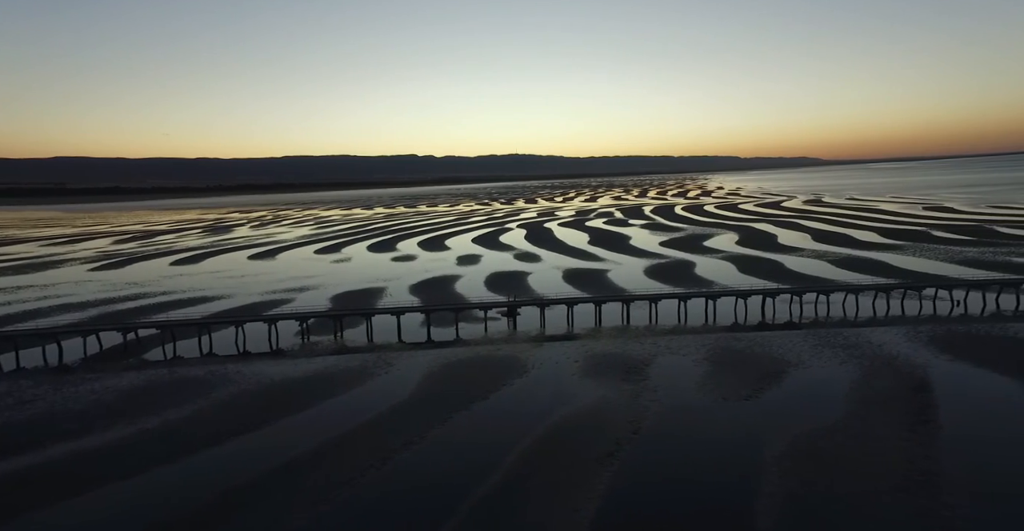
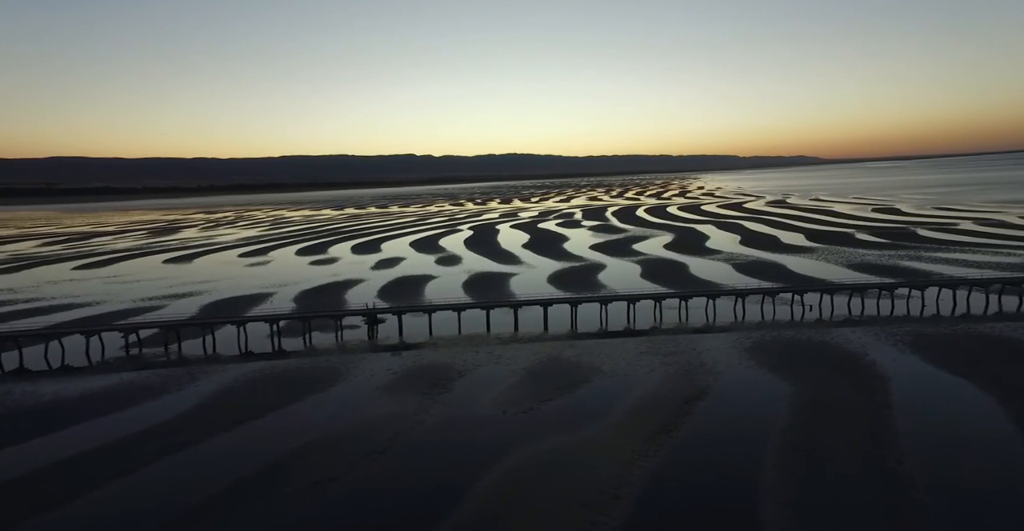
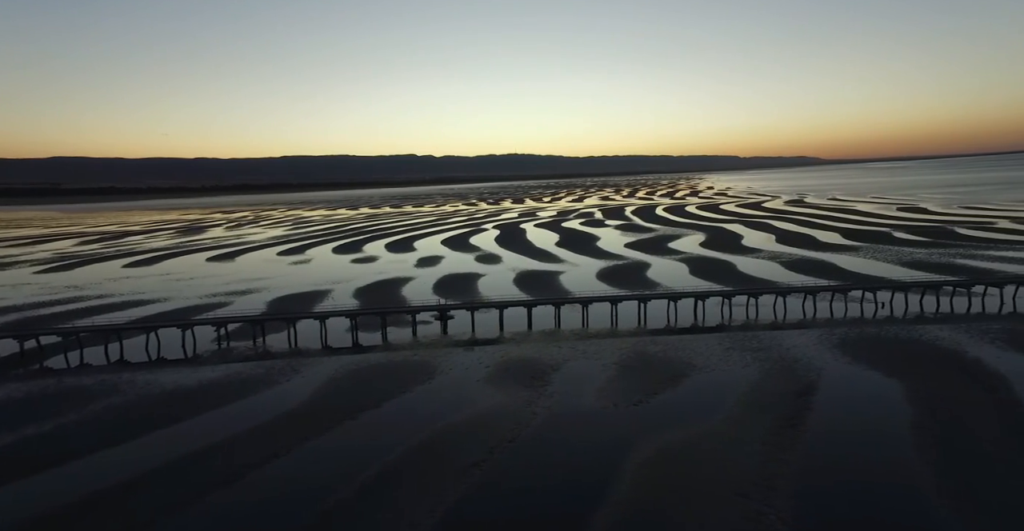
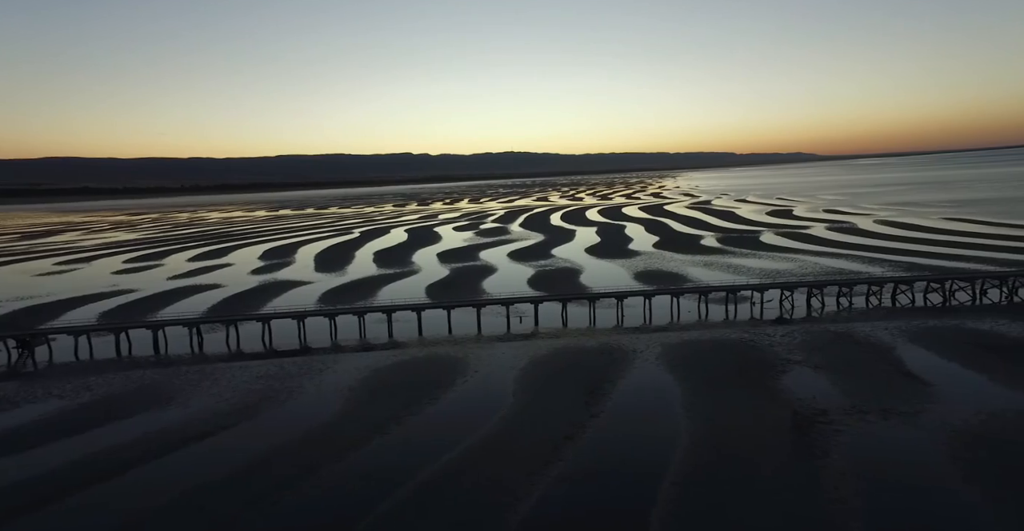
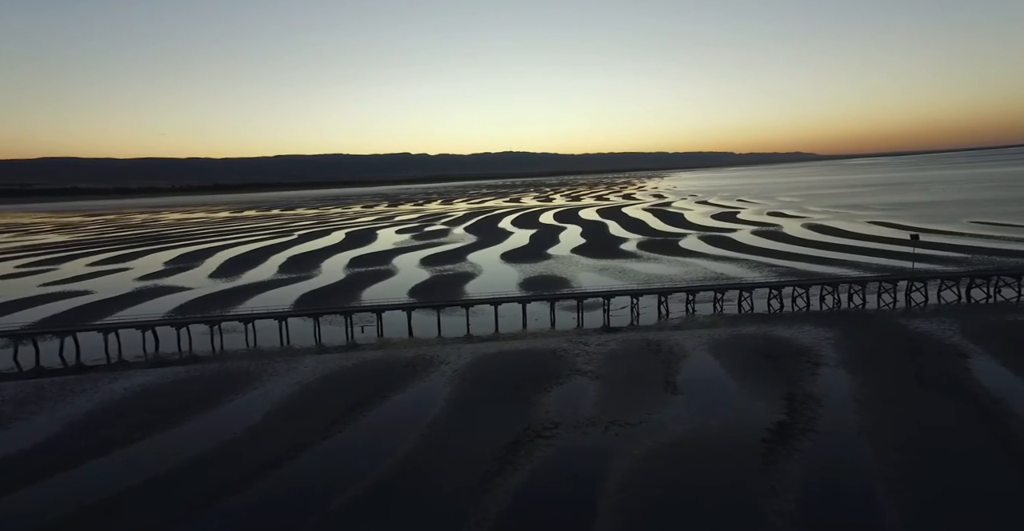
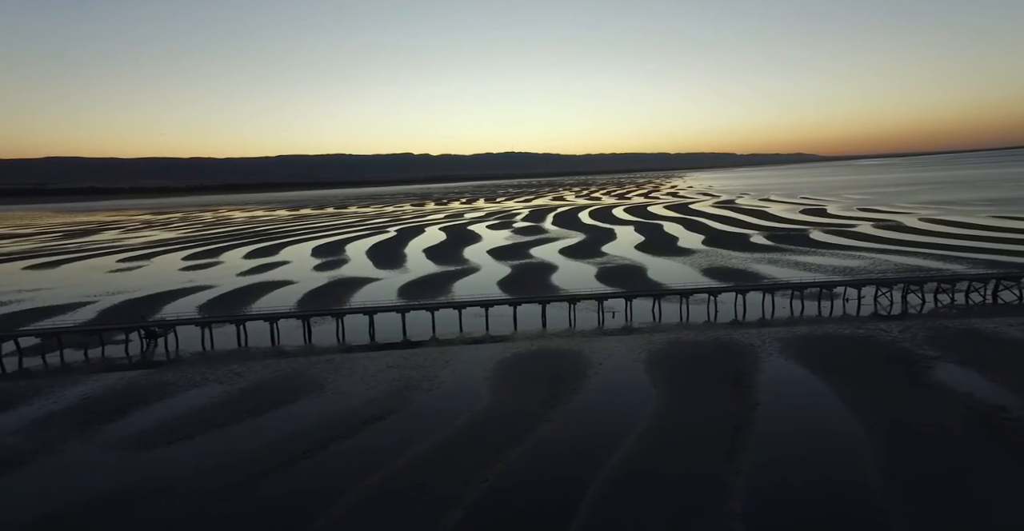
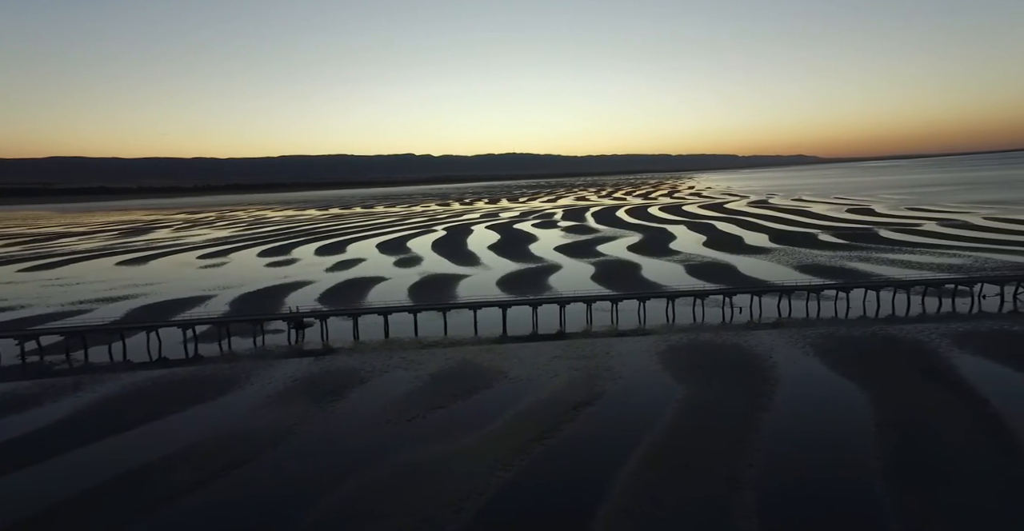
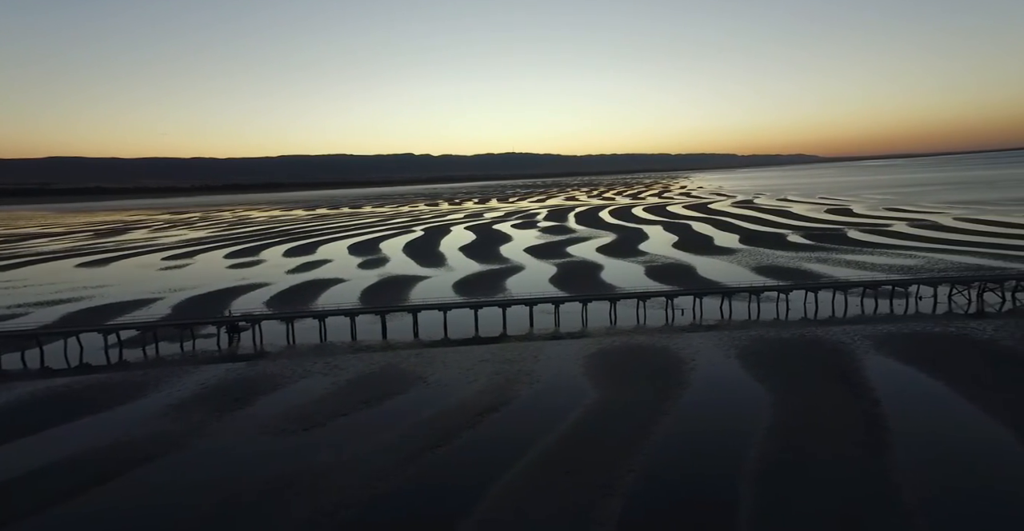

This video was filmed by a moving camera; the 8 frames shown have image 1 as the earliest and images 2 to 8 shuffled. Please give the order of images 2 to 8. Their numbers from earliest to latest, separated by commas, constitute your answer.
3, 2, 7, 8, 6, 4, 5
